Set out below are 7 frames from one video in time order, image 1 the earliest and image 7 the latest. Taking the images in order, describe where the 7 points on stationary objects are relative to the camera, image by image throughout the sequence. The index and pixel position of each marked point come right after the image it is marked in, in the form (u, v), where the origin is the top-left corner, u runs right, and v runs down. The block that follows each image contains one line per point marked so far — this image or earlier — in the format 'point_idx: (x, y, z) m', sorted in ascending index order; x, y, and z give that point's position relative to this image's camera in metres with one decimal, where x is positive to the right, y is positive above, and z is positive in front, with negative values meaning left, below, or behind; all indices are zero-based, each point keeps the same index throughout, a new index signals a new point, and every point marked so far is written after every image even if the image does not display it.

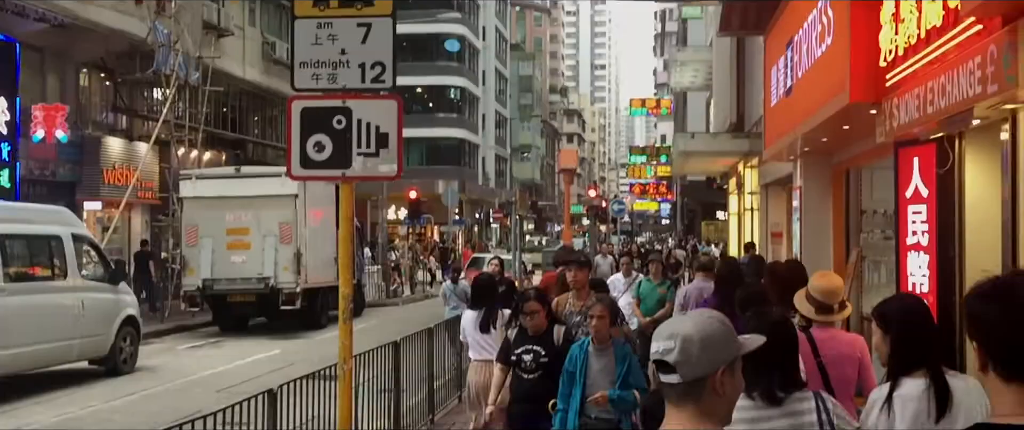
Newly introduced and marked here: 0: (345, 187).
0: (-1.0, +0.2, +6.1) m
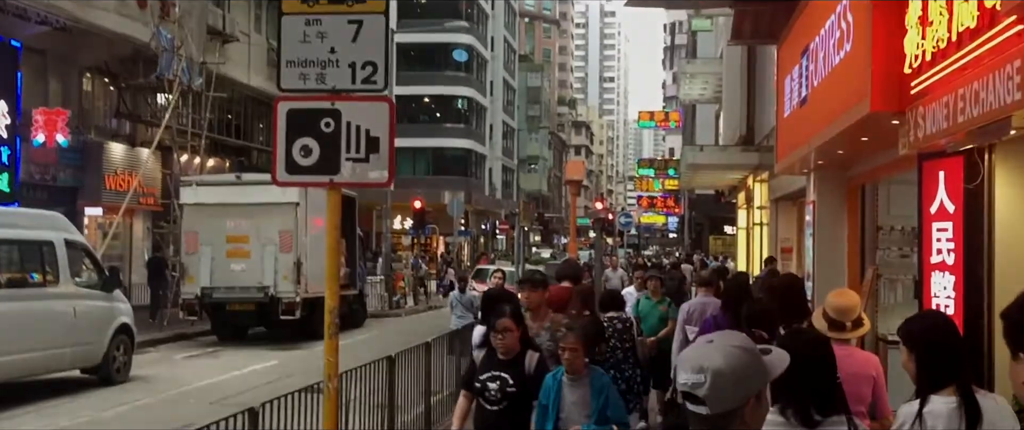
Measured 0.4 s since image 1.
0: (-1.0, +0.1, +5.7) m
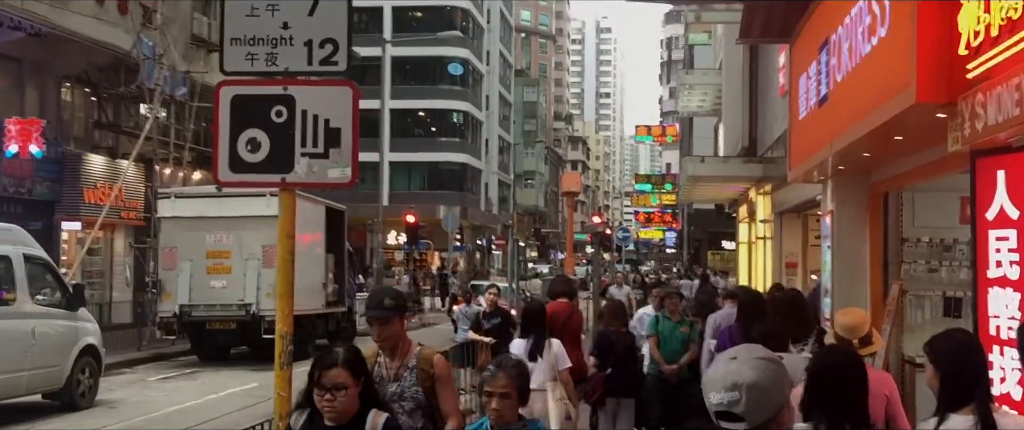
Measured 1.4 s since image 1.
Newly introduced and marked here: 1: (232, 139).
0: (-1.1, +0.1, +4.8) m
1: (-1.4, +0.4, +4.8) m
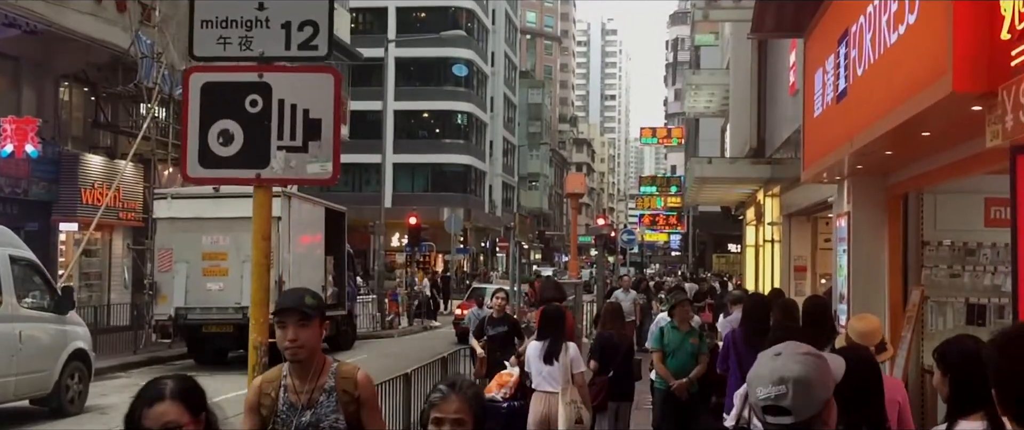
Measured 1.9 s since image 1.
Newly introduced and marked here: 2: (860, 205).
0: (-1.1, +0.1, +4.4) m
1: (-1.4, +0.4, +4.4) m
2: (+4.2, +0.1, +11.9) m
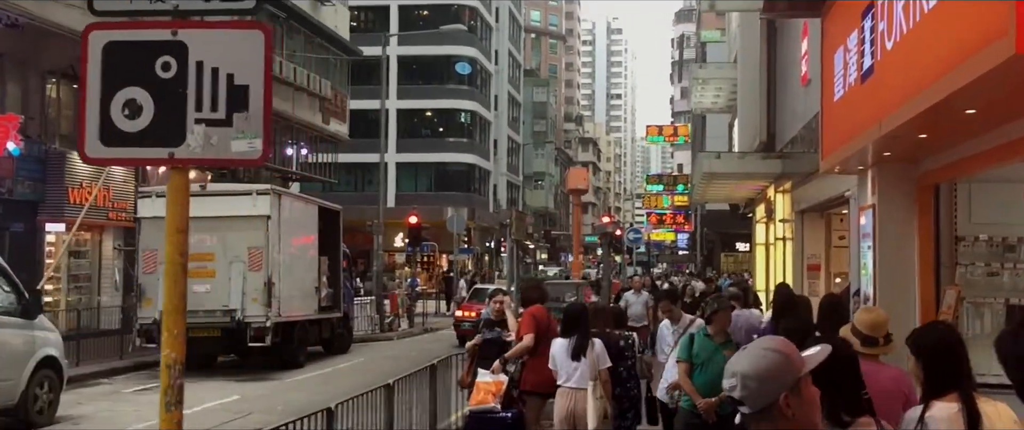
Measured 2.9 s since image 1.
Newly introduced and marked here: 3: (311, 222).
0: (-1.2, +0.1, +3.6) m
1: (-1.5, +0.4, +3.6) m
2: (+4.2, +0.2, +11.0) m
3: (-4.1, -0.1, +19.9) m
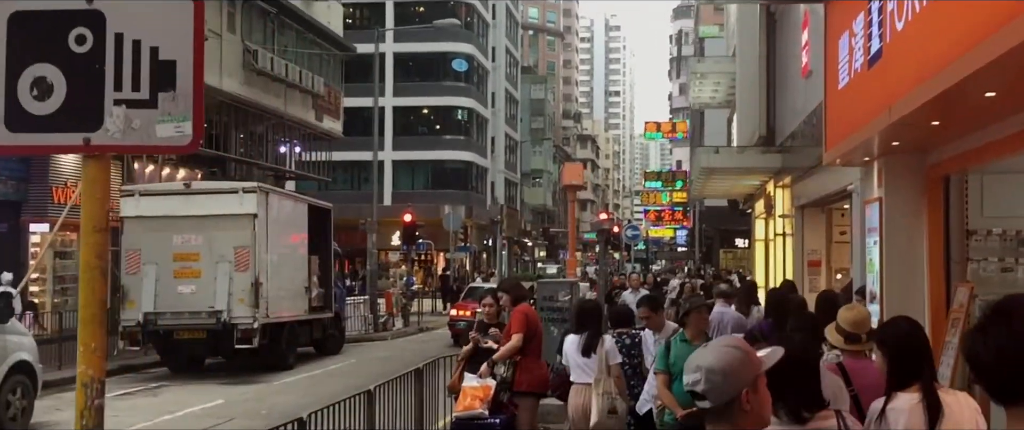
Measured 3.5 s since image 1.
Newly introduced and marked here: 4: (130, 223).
0: (-1.3, +0.2, +3.1) m
1: (-1.6, +0.4, +3.1) m
2: (+4.1, +0.3, +10.6) m
3: (-4.2, -0.1, +19.4) m
4: (-6.8, -0.1, +17.5) m
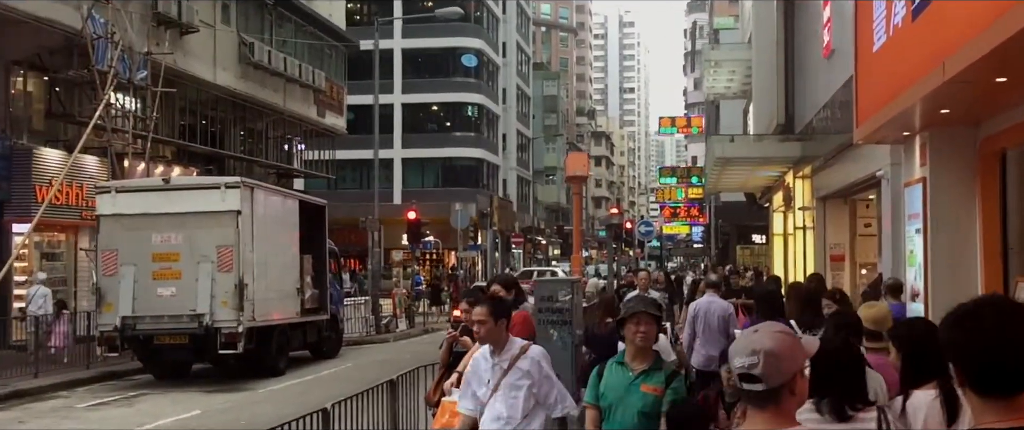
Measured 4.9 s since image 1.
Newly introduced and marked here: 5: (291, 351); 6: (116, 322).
0: (-1.6, +0.2, +2.0) m
1: (-1.8, +0.5, +2.0) m
2: (+3.9, +0.4, +9.4) m
3: (-4.2, 0.0, +18.4) m
4: (-6.8, -0.1, +16.4) m
5: (-4.4, -2.7, +19.3) m
6: (-6.6, -1.8, +16.2) m
